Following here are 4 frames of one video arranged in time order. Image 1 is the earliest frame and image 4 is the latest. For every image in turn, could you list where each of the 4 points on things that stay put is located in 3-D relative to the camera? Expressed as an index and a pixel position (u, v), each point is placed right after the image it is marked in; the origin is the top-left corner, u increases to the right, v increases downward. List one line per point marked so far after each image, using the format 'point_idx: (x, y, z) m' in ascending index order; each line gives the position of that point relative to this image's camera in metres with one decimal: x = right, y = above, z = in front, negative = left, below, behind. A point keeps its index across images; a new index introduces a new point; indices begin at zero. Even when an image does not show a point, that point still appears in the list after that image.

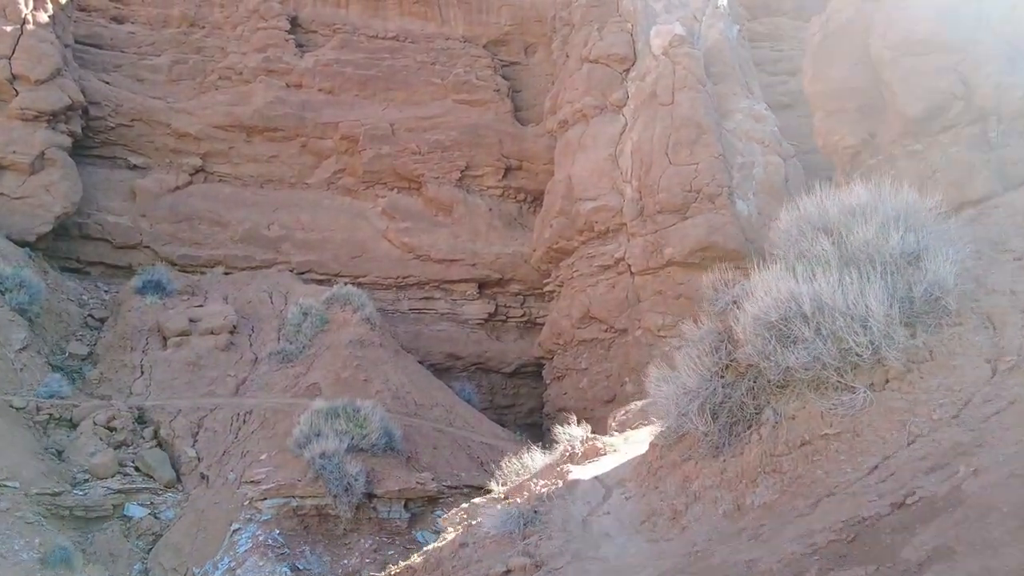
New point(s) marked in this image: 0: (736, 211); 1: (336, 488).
0: (+3.4, +1.2, +9.8) m
1: (-1.8, -2.0, +6.4) m
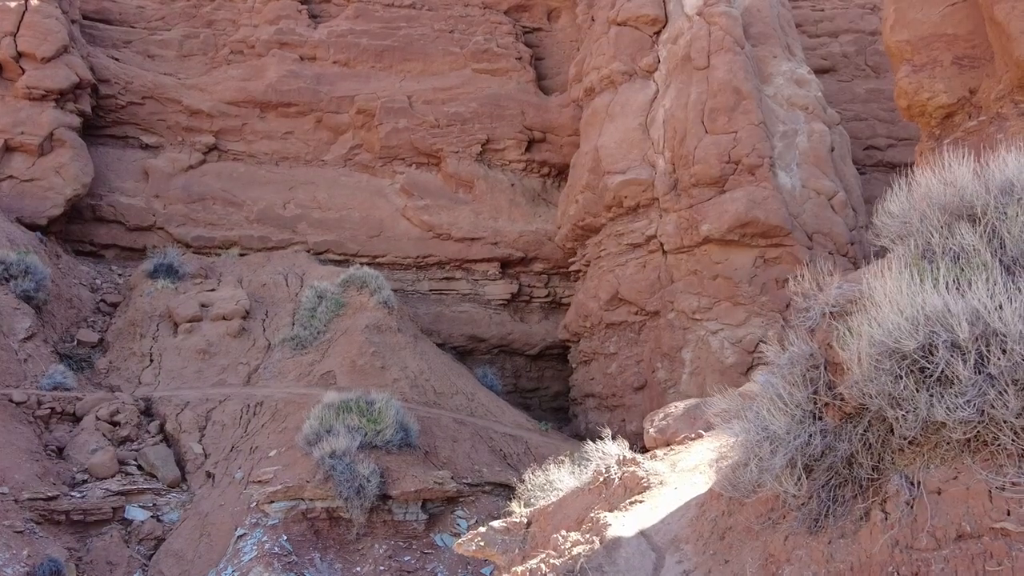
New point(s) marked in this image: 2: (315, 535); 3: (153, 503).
0: (+3.8, +1.5, +9.0) m
1: (-1.5, -1.9, +6.0) m
2: (-1.8, -2.3, +5.9) m
3: (-3.5, -2.1, +6.2) m
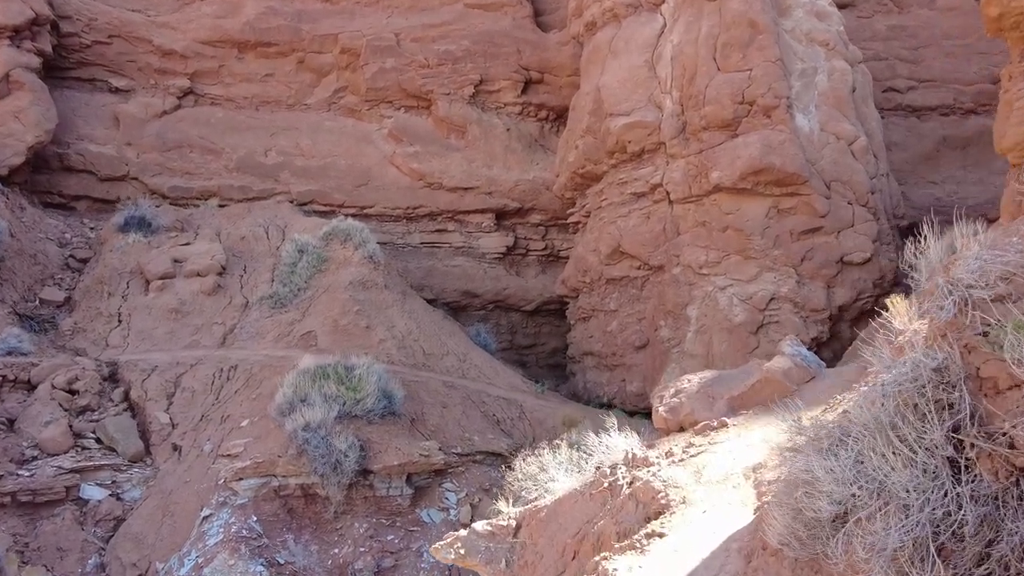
0: (+3.7, +2.1, +8.3) m
1: (-1.6, -1.5, +5.5) m
2: (-1.9, -1.9, +5.4) m
3: (-3.5, -1.7, +5.7) m
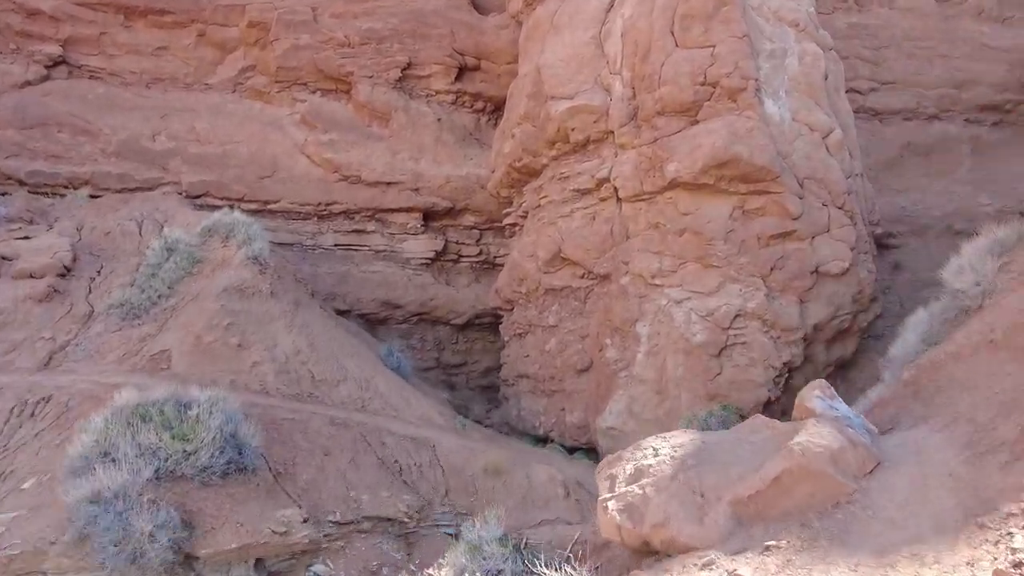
0: (+2.8, +1.9, +7.0) m
1: (-2.3, -1.6, +3.7) m
2: (-2.6, -1.9, +3.7) m
3: (-4.2, -1.7, +3.8) m
